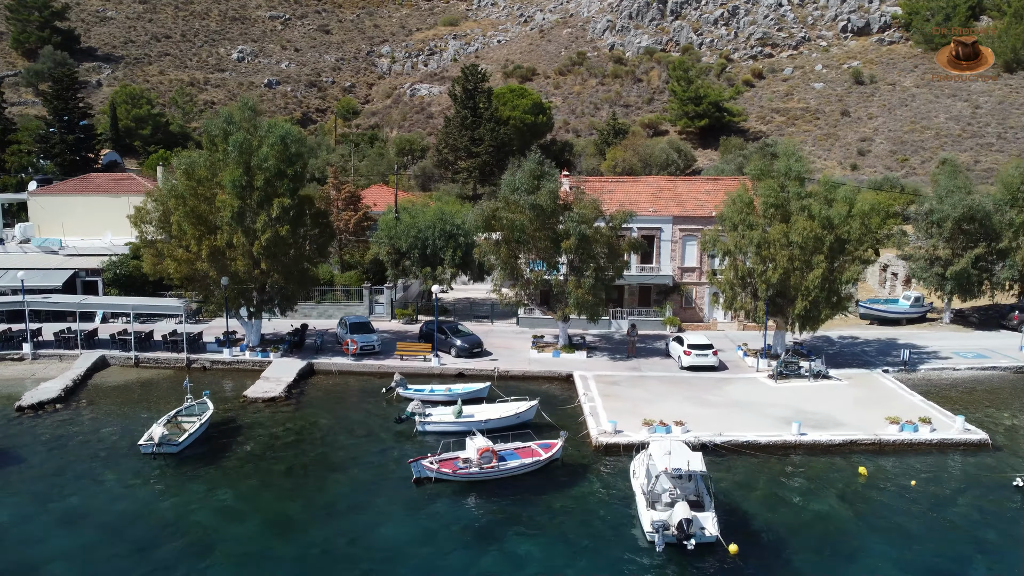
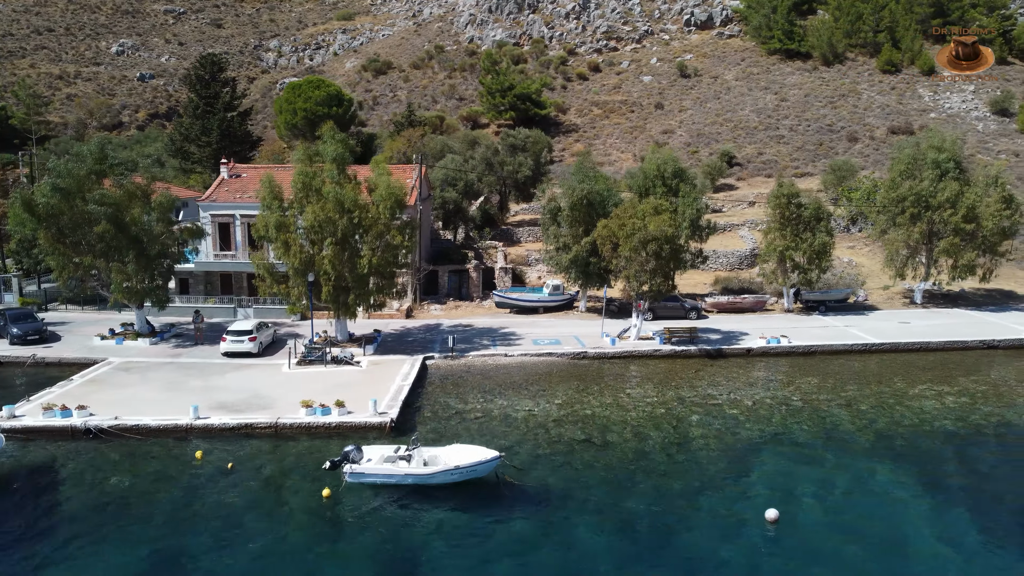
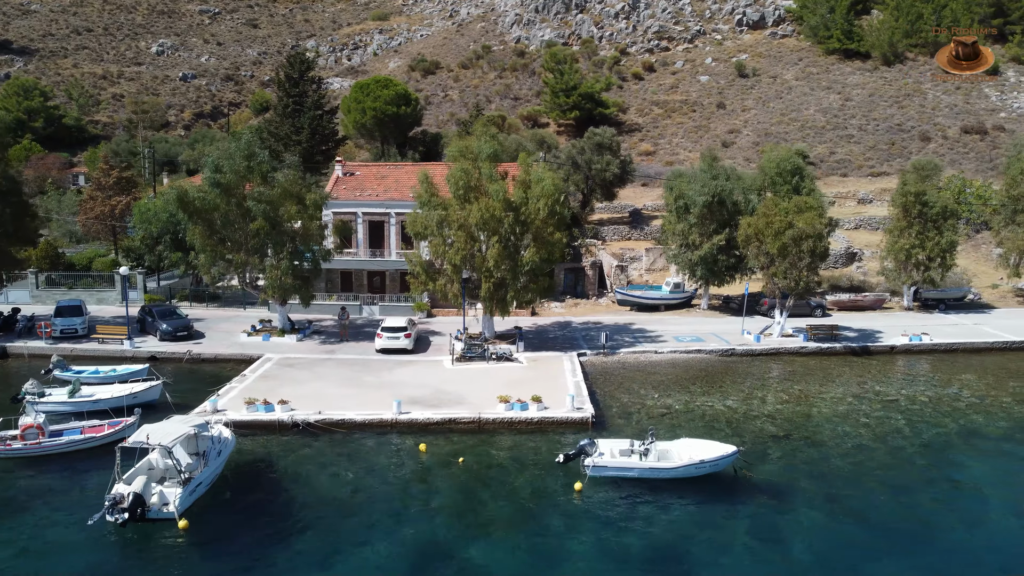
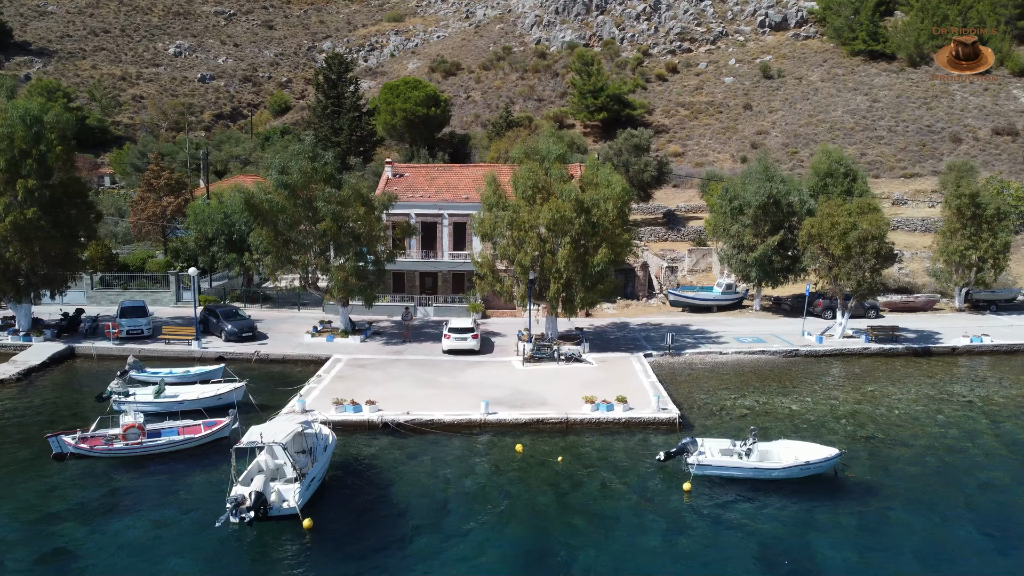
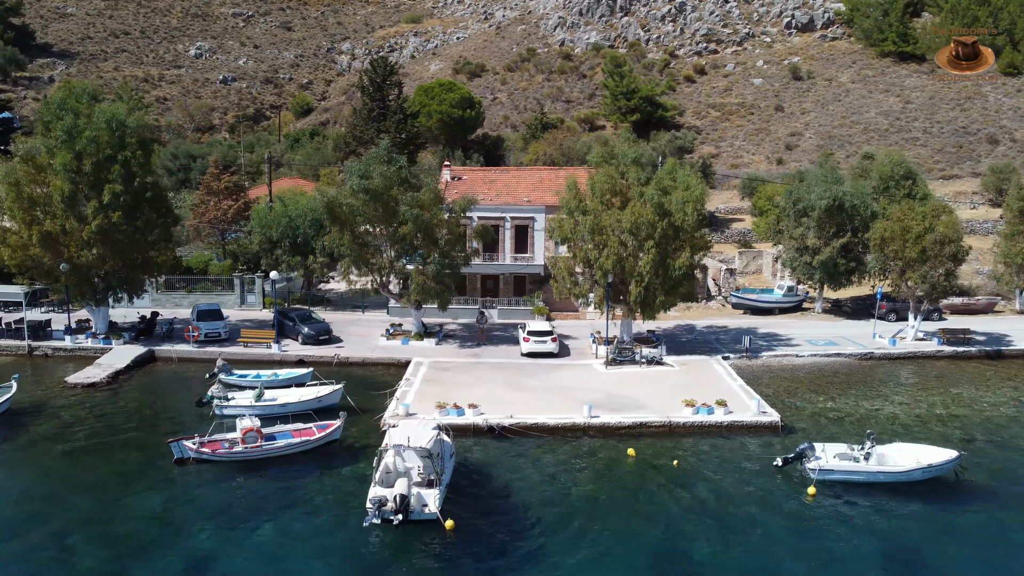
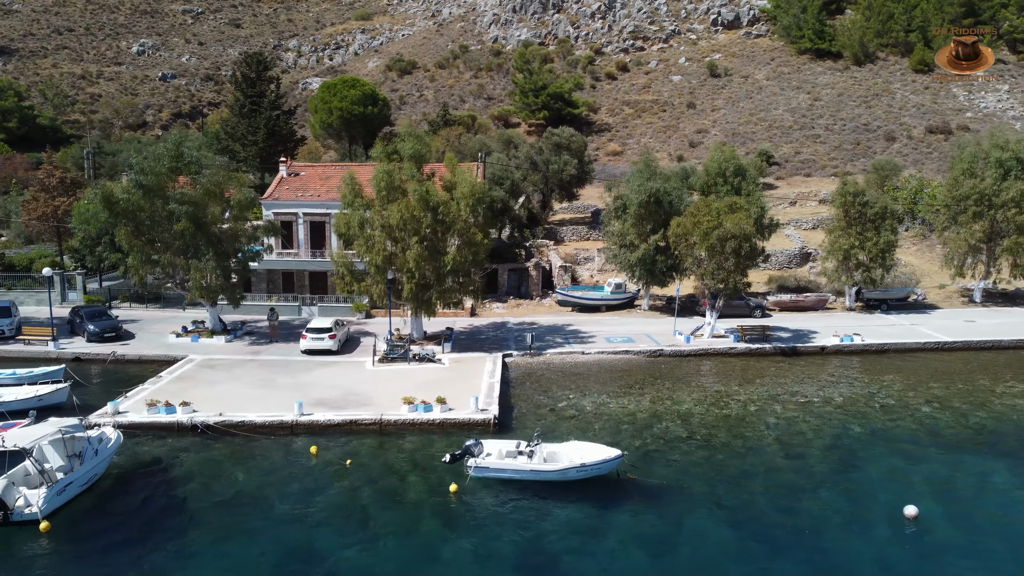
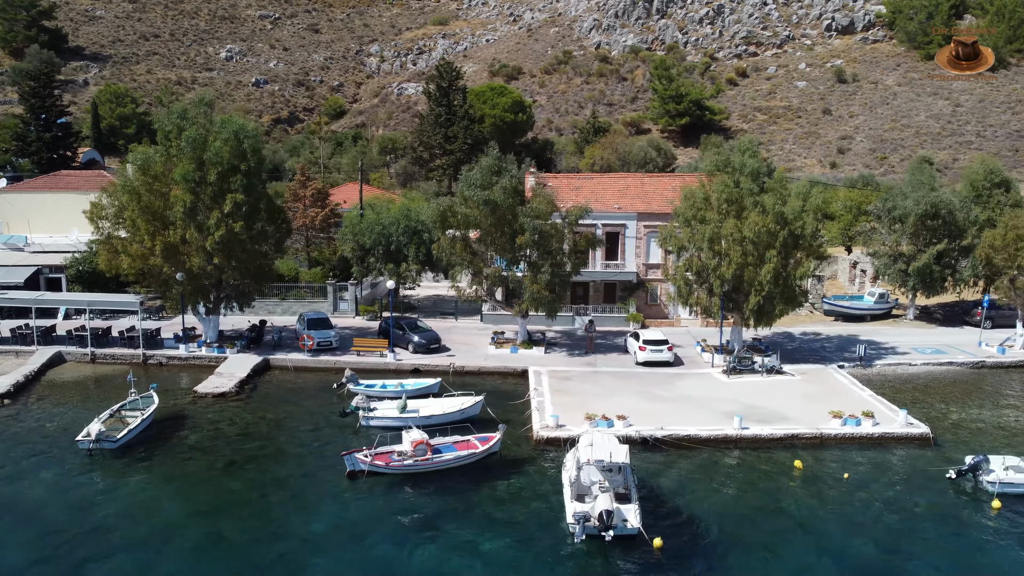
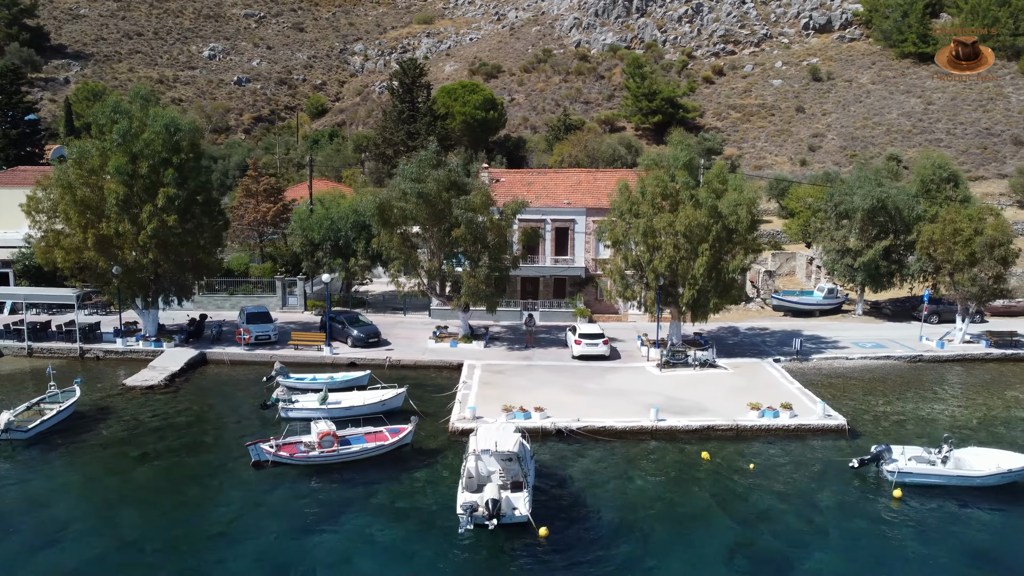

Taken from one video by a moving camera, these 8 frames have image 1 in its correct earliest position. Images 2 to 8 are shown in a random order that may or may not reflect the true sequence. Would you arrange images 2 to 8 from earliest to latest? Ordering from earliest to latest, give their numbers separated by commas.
7, 8, 5, 4, 3, 6, 2
